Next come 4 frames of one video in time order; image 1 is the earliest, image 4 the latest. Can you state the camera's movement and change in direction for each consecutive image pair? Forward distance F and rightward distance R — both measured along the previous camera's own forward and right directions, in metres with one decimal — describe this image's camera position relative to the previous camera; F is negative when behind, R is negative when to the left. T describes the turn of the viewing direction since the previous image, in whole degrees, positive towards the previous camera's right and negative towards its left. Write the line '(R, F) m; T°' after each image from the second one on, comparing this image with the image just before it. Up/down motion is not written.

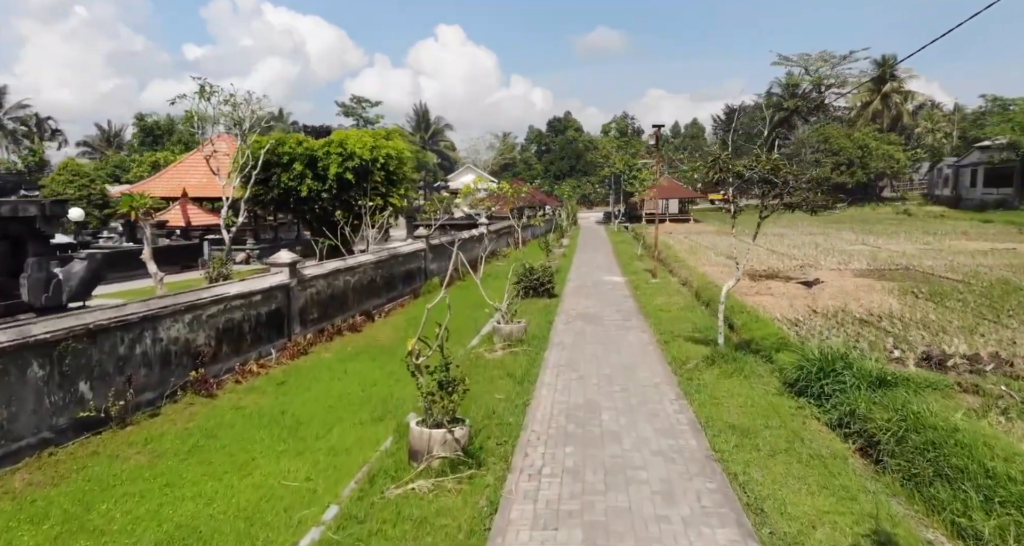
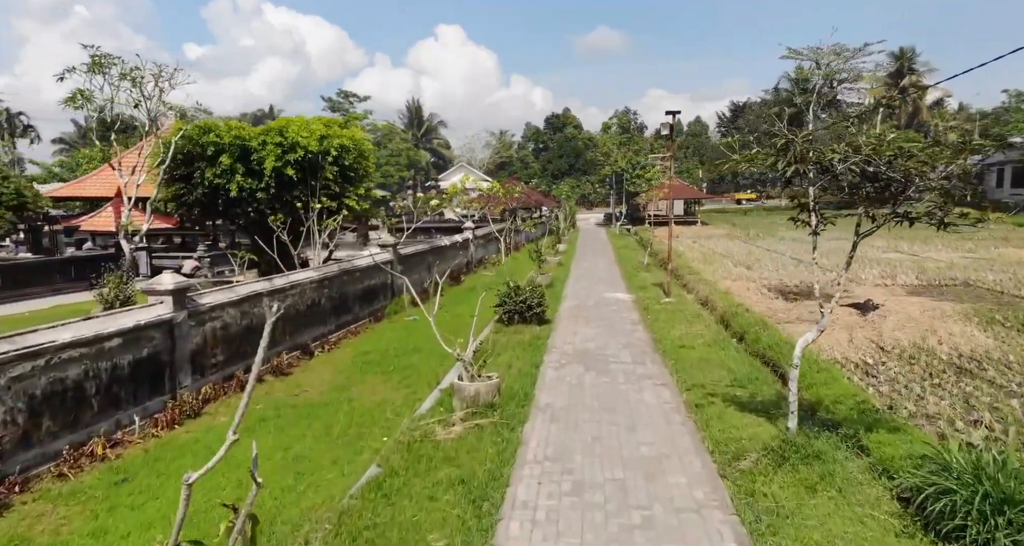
(+0.3, +2.9) m; 0°
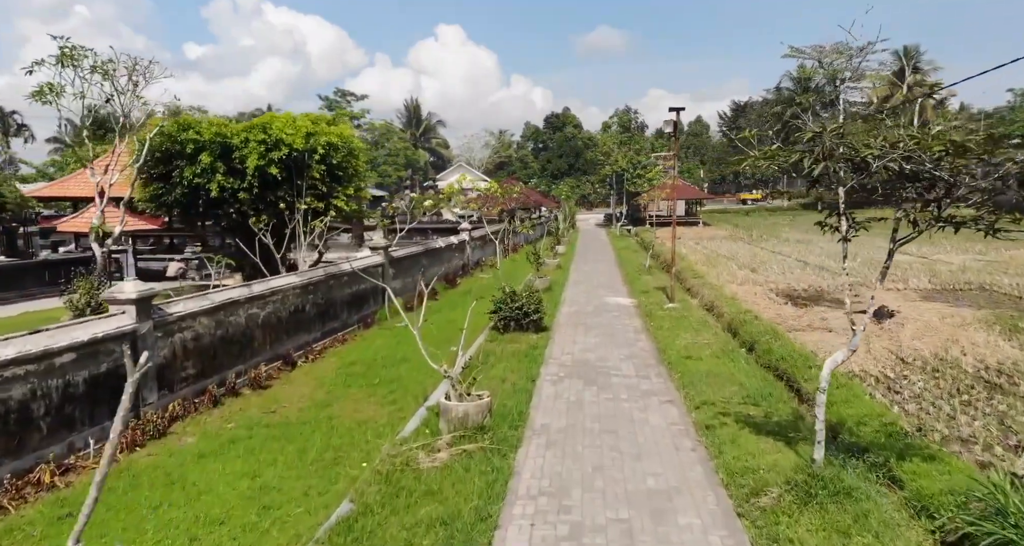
(+0.1, +0.6) m; 0°
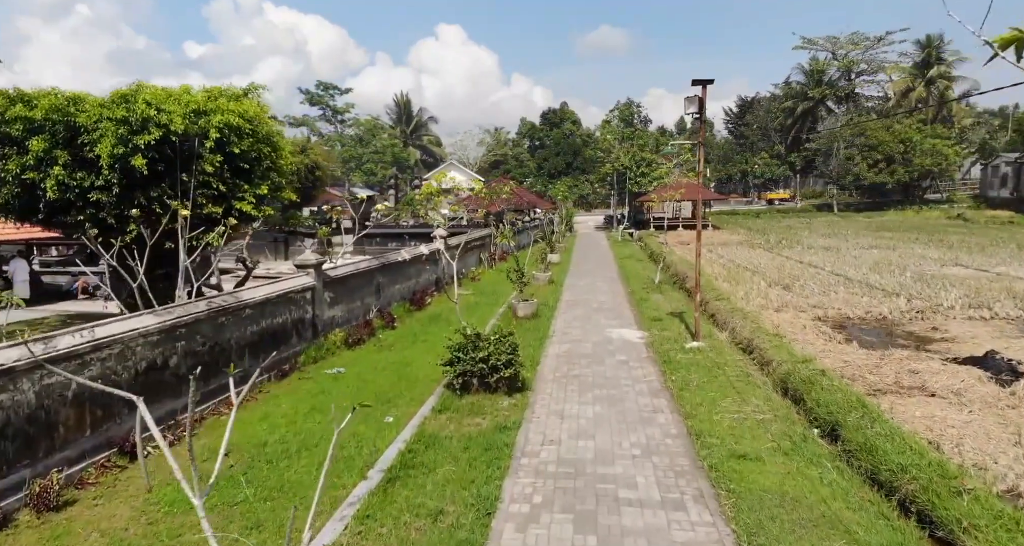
(+0.4, +3.3) m; 0°
